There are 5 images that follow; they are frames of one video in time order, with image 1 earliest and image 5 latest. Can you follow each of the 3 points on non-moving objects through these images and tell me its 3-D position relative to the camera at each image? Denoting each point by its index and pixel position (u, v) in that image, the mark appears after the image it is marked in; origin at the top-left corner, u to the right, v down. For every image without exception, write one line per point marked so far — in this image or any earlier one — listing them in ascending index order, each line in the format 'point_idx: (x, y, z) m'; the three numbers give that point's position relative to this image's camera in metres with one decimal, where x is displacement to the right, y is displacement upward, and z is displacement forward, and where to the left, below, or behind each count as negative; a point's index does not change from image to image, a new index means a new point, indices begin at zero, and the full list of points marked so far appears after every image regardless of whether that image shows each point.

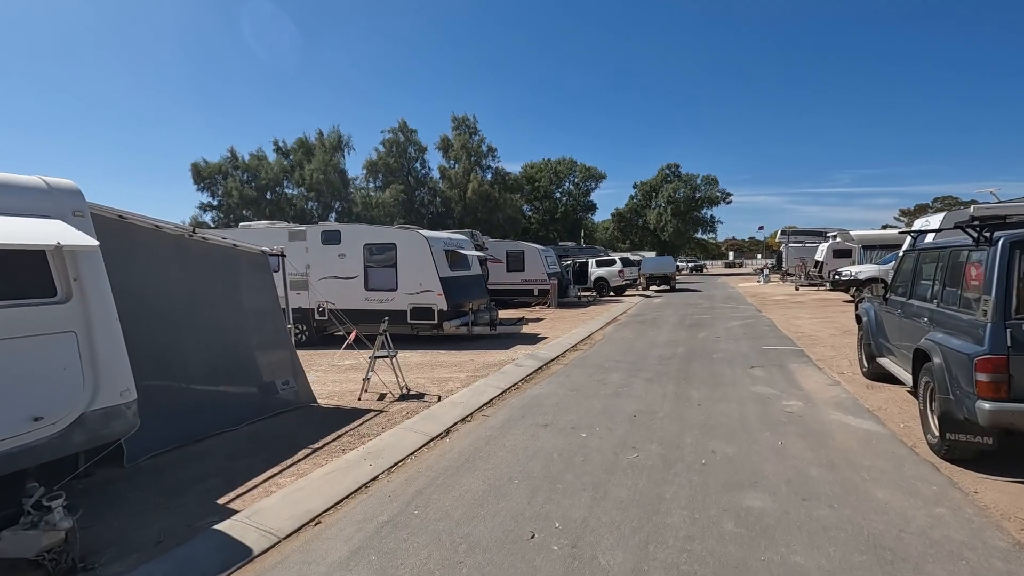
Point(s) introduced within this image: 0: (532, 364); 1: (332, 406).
0: (+0.4, -1.4, +10.1) m
1: (-2.6, -1.7, +7.5) m
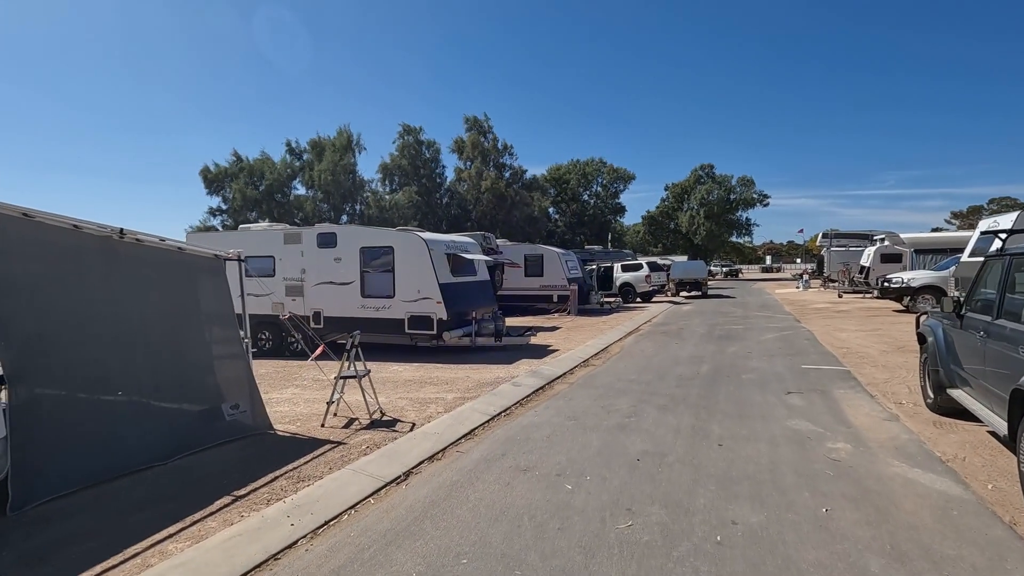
0: (+0.3, -1.6, +8.9) m
1: (-2.7, -1.8, +6.5) m
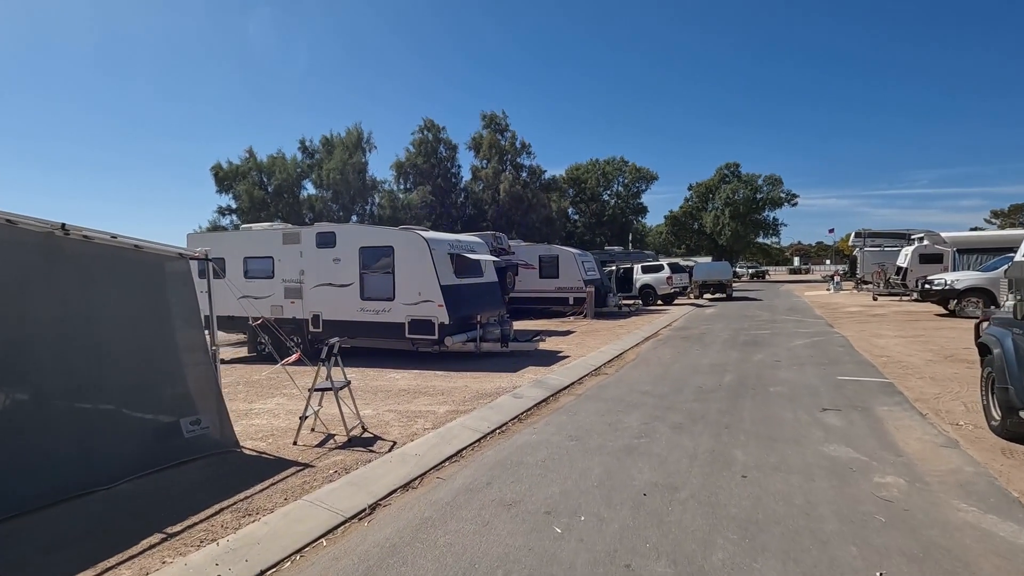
0: (+0.4, -1.6, +8.1) m
1: (-2.8, -1.8, +5.9) m
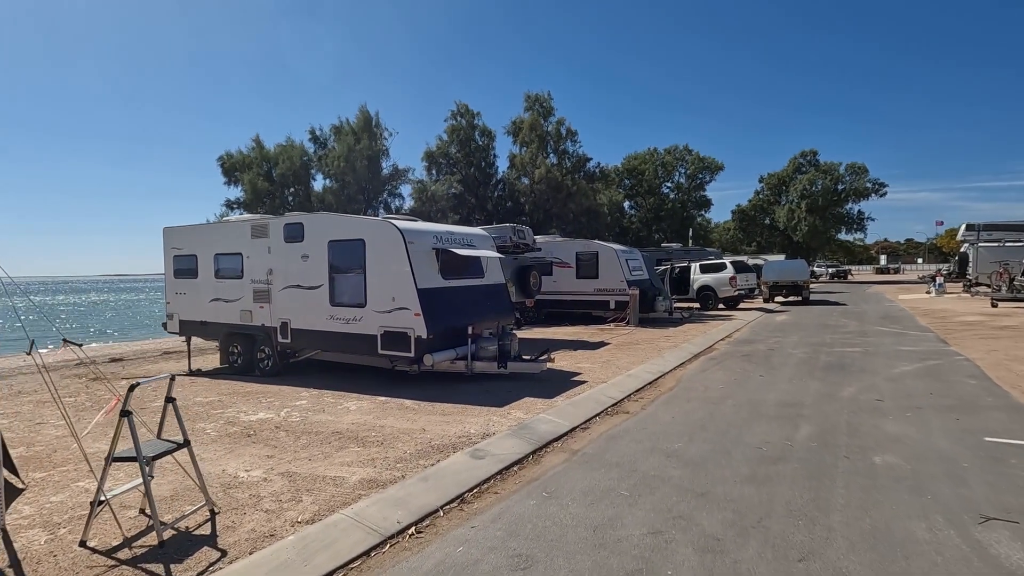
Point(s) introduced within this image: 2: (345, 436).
0: (0.0, -1.7, +5.6) m
1: (-3.4, -1.9, +3.7) m
2: (-2.0, -1.7, +6.3) m
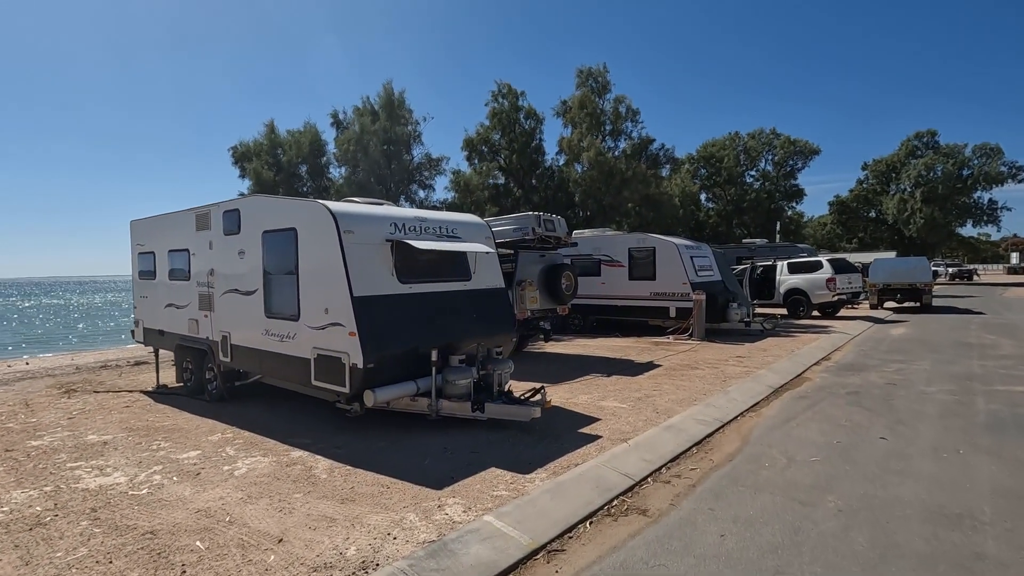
0: (-0.7, -1.8, +2.9) m
1: (-4.4, -2.0, +1.6) m
2: (-2.6, -1.8, +3.9) m
